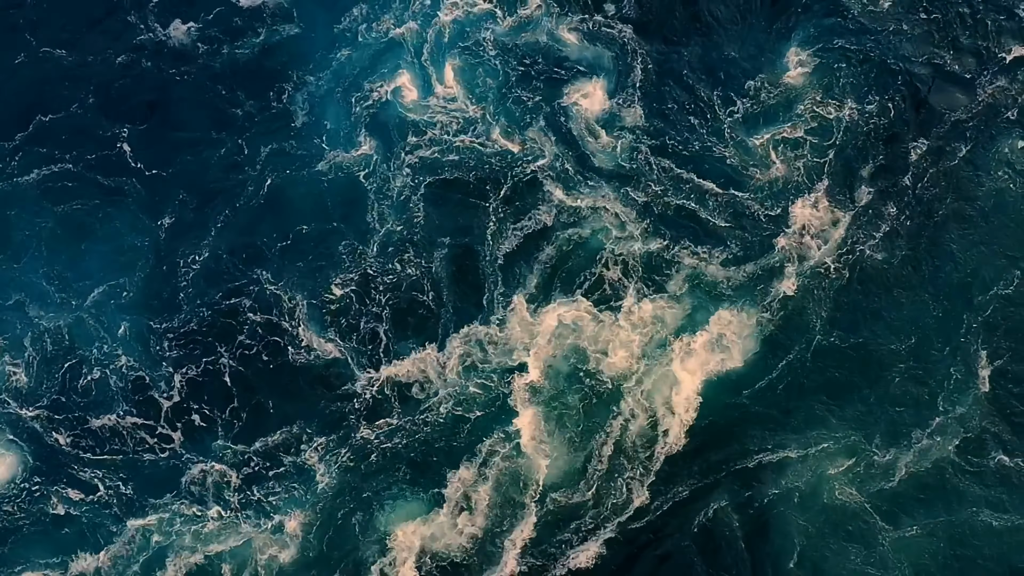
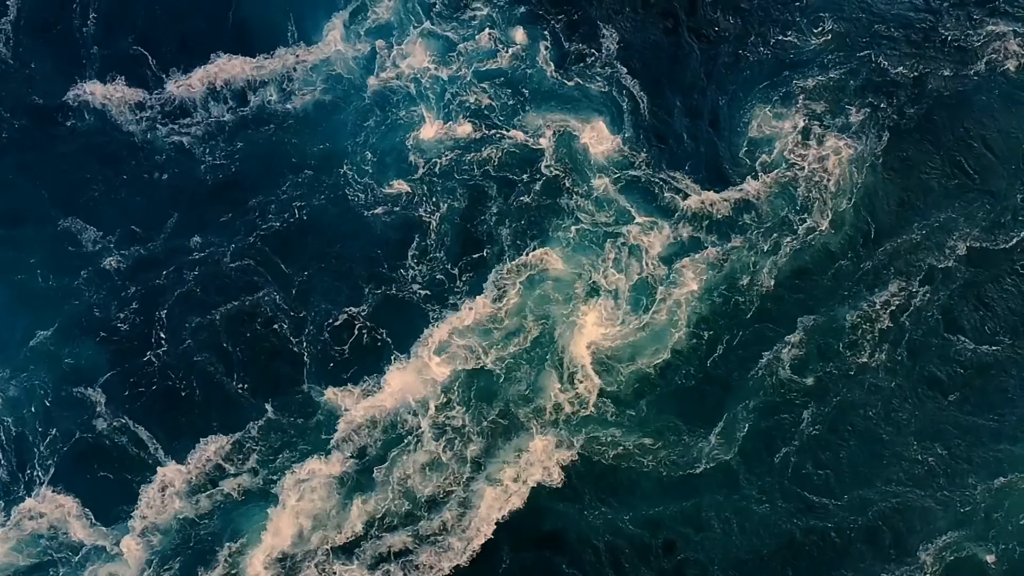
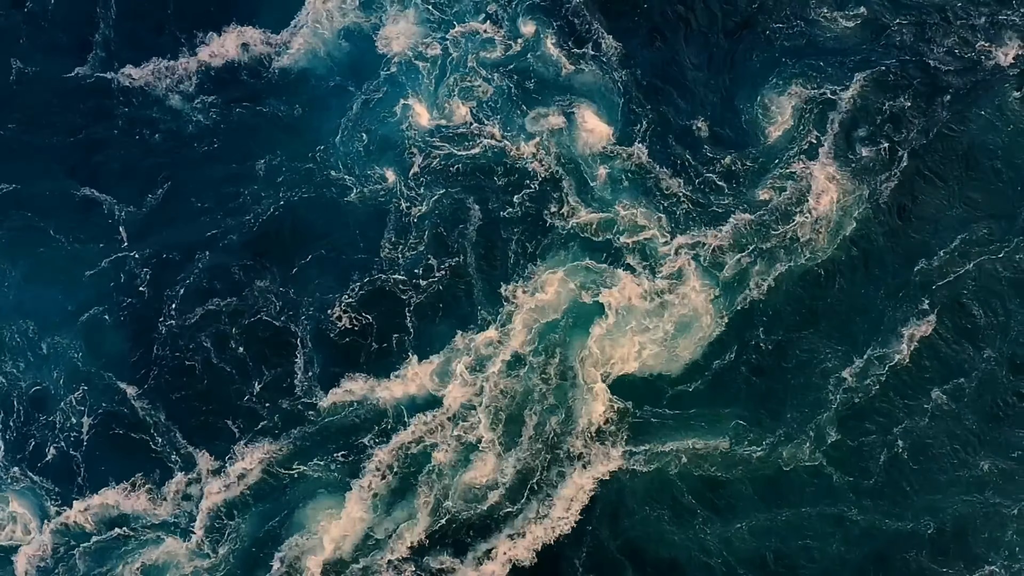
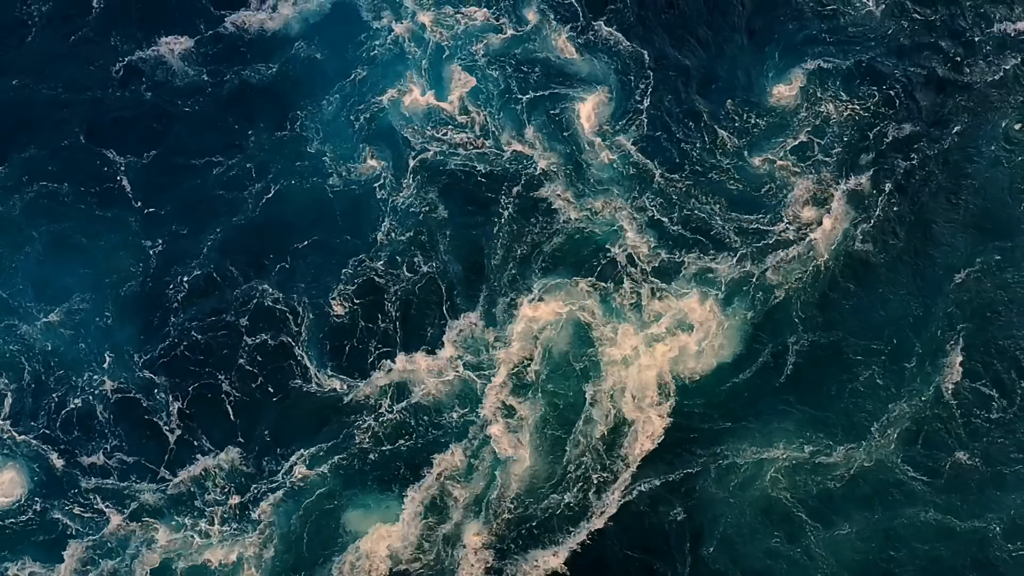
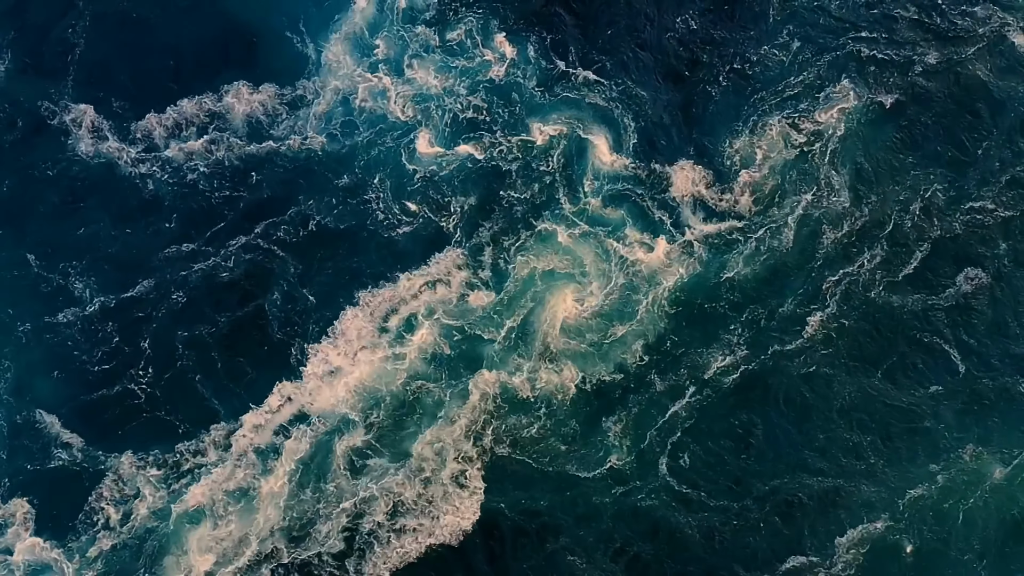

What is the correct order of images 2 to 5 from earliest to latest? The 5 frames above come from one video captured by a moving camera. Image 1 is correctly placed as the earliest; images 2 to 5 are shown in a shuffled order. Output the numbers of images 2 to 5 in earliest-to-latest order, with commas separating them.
4, 3, 2, 5
